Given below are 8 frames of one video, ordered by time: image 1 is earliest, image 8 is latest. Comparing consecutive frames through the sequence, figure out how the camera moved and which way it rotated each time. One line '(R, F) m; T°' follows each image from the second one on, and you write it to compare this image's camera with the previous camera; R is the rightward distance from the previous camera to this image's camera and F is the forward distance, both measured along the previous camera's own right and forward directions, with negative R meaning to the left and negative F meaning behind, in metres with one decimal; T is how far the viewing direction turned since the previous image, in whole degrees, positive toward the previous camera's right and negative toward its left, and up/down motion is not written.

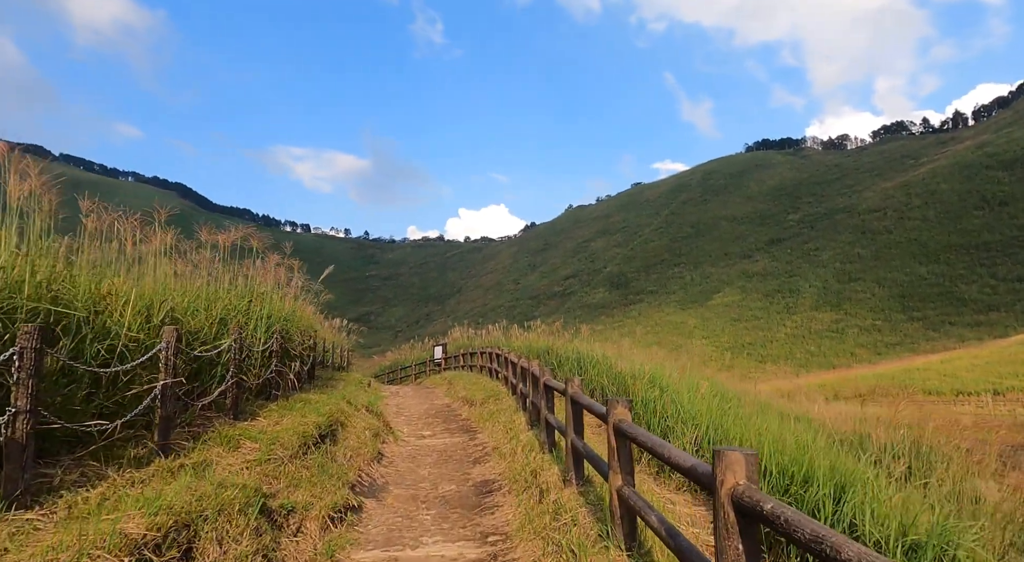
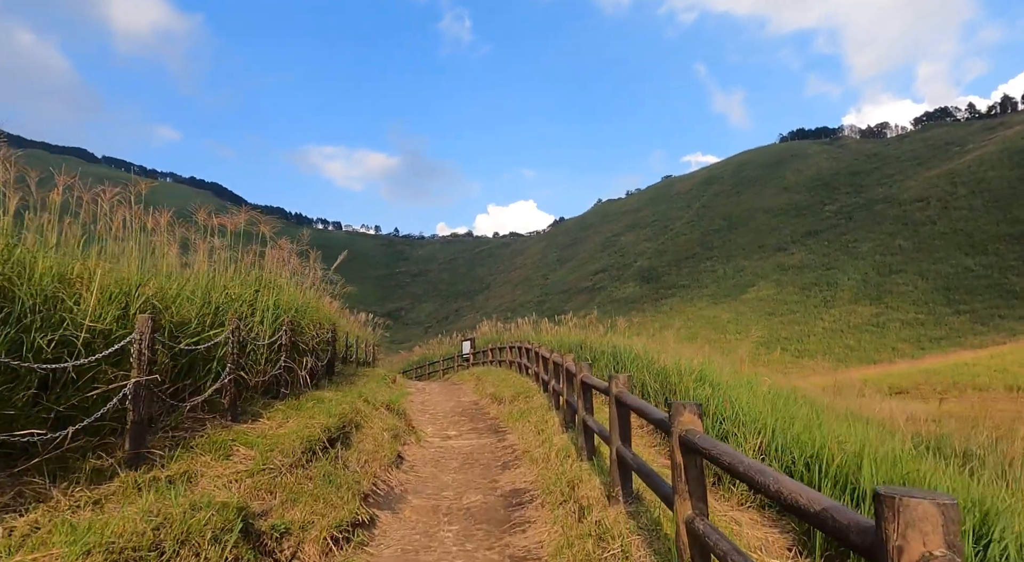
(0.0, +0.7) m; -3°
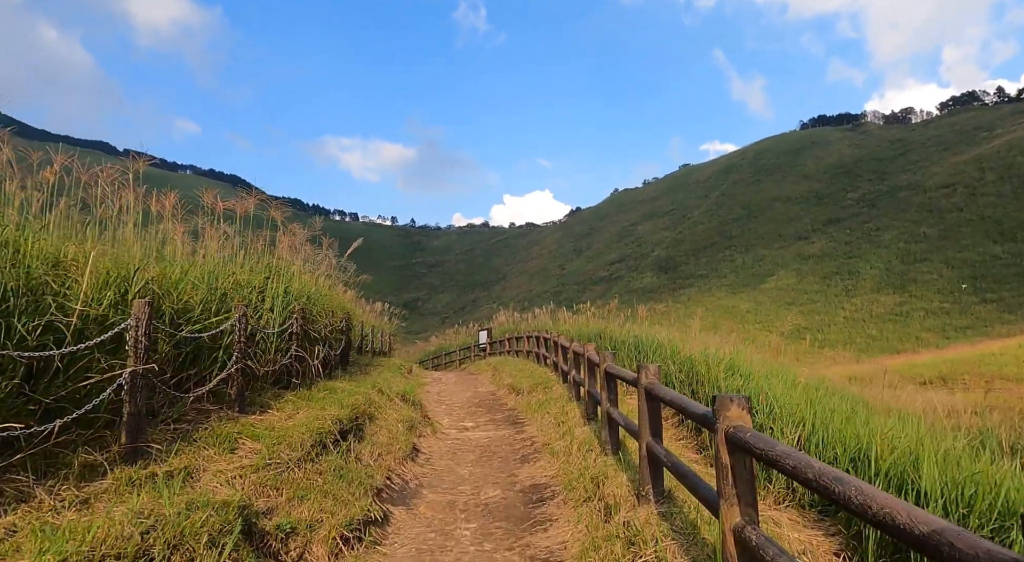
(0.0, +0.3) m; -2°
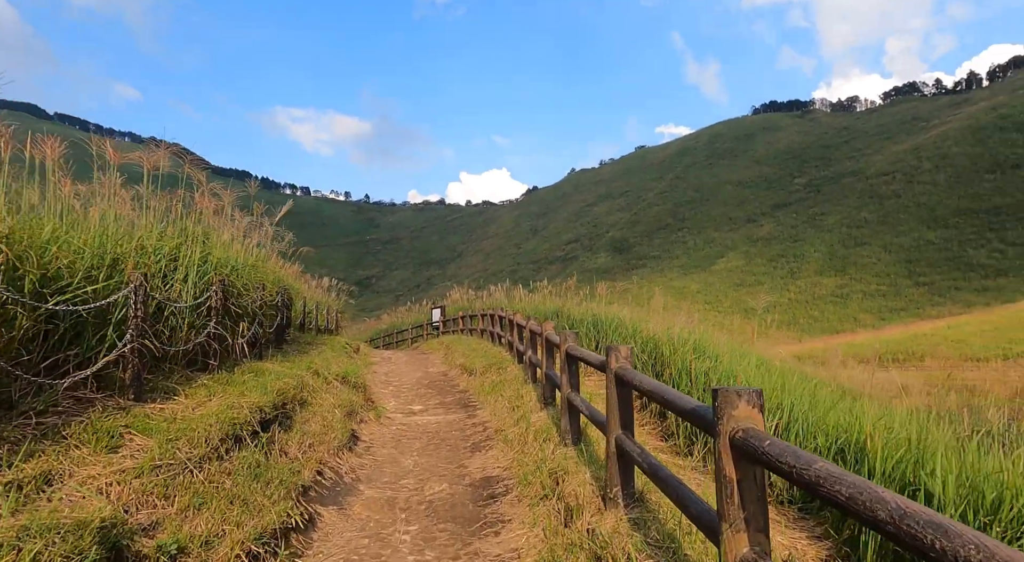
(0.0, +0.6) m; +4°
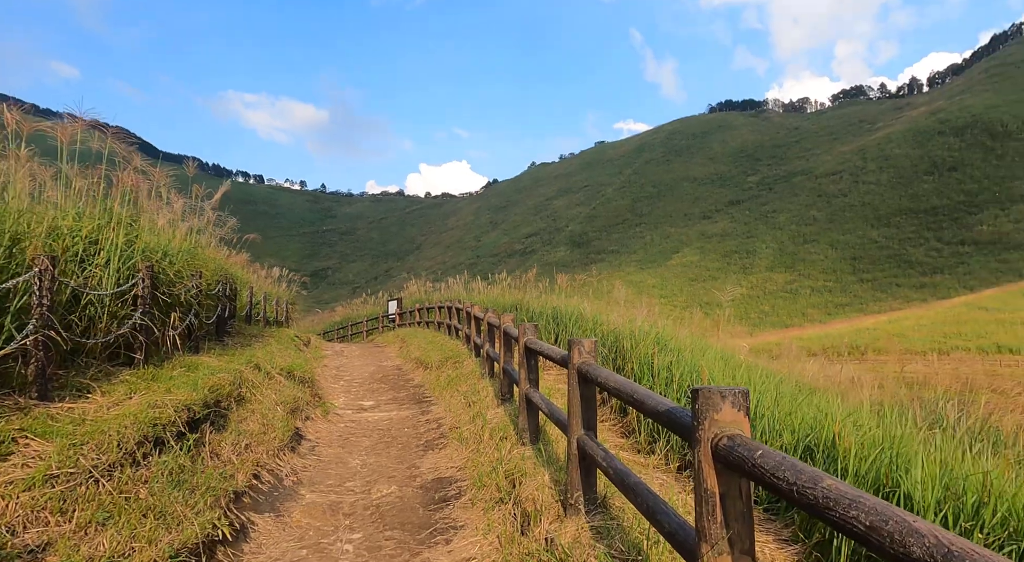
(0.0, +0.3) m; +4°
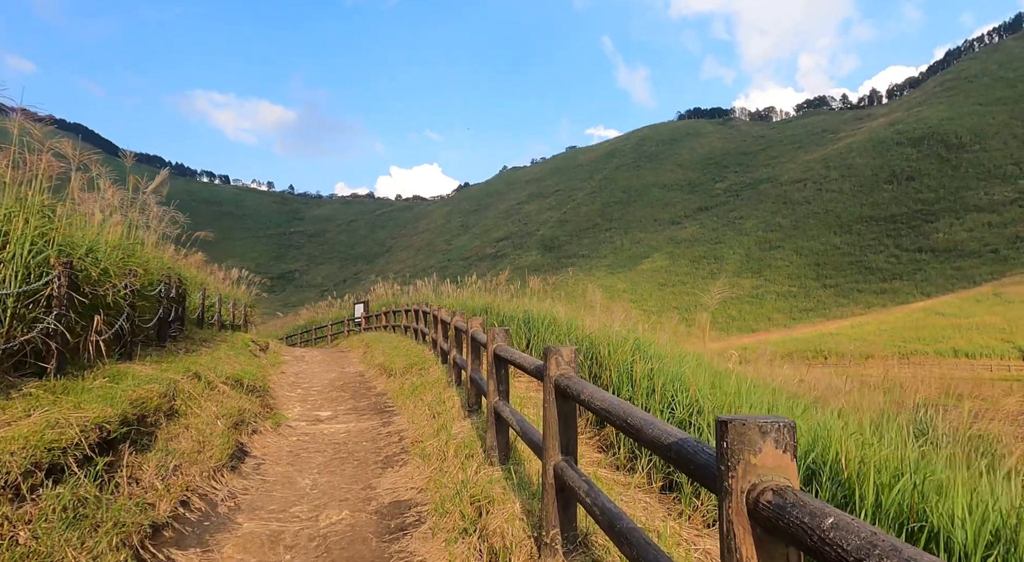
(0.0, +0.4) m; +3°
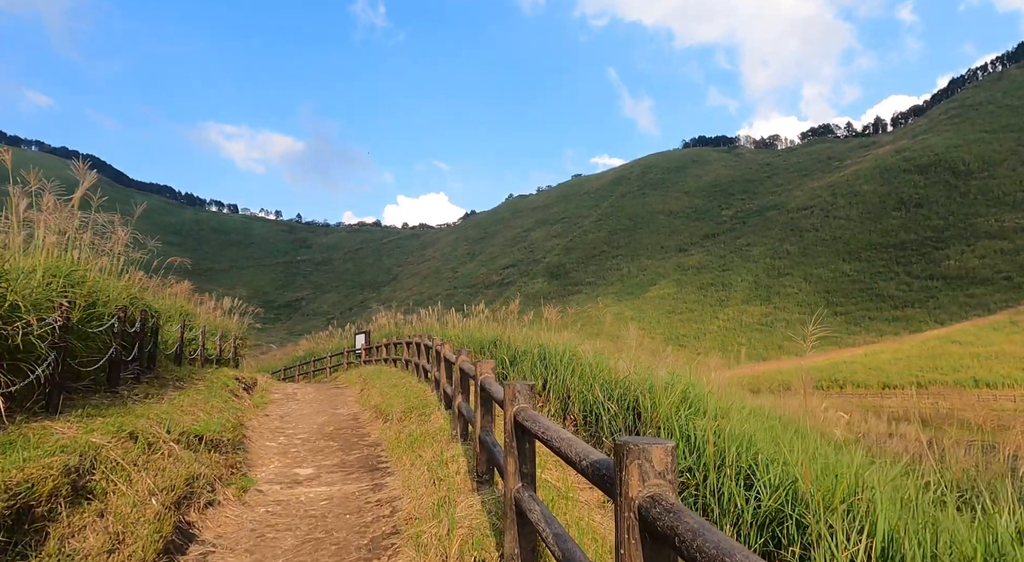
(-0.1, +1.0) m; -1°
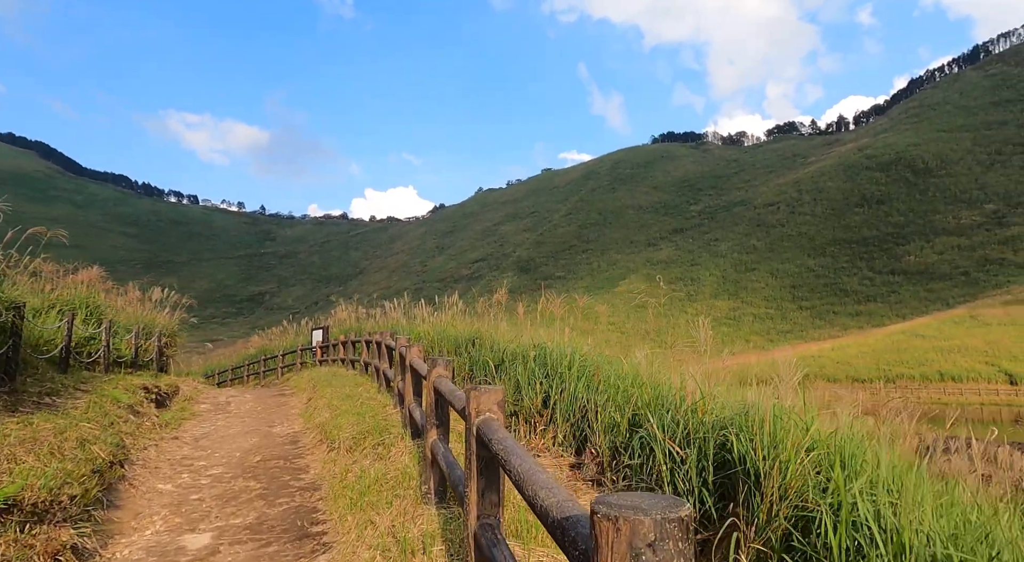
(-0.2, +1.8) m; +3°
